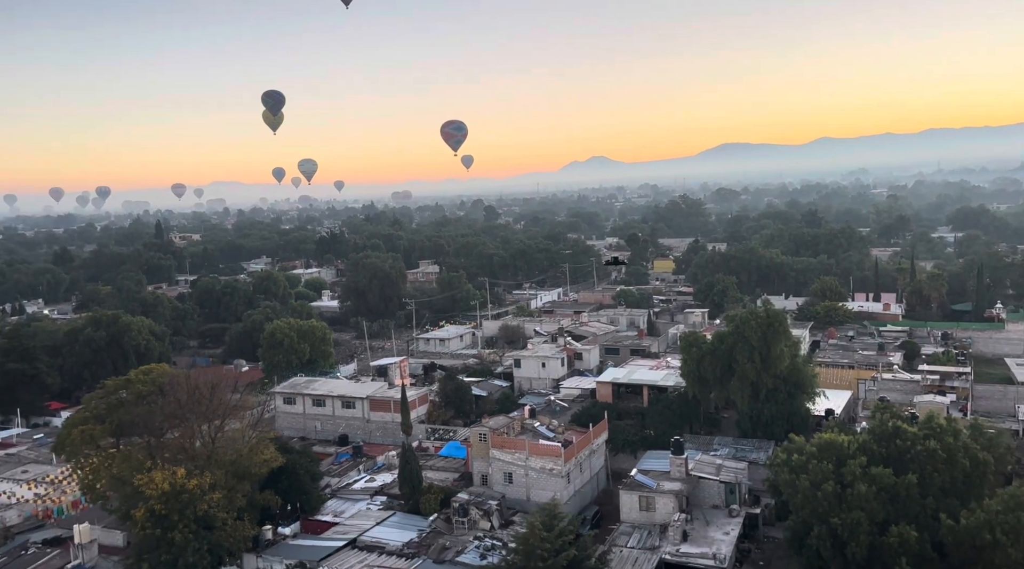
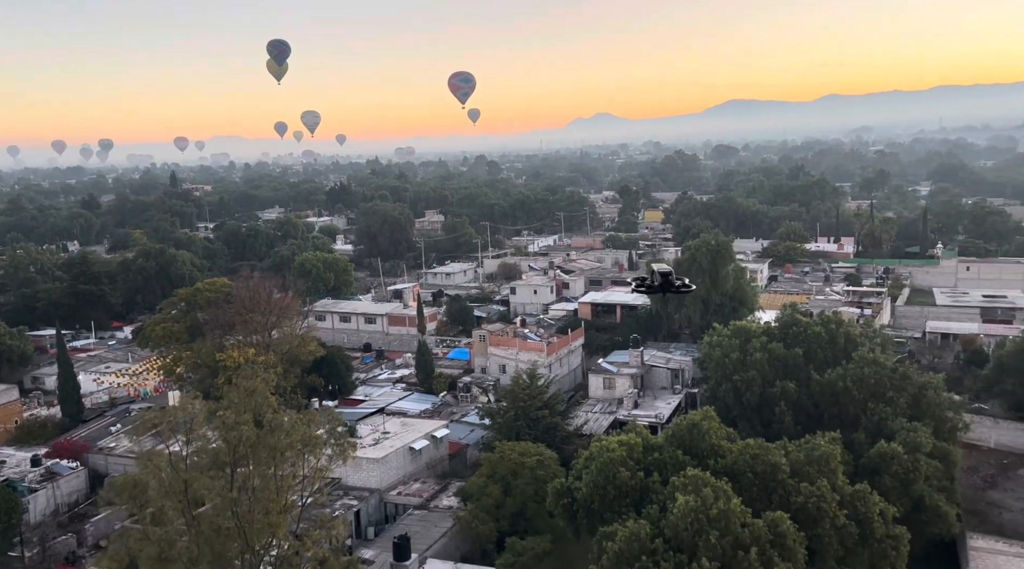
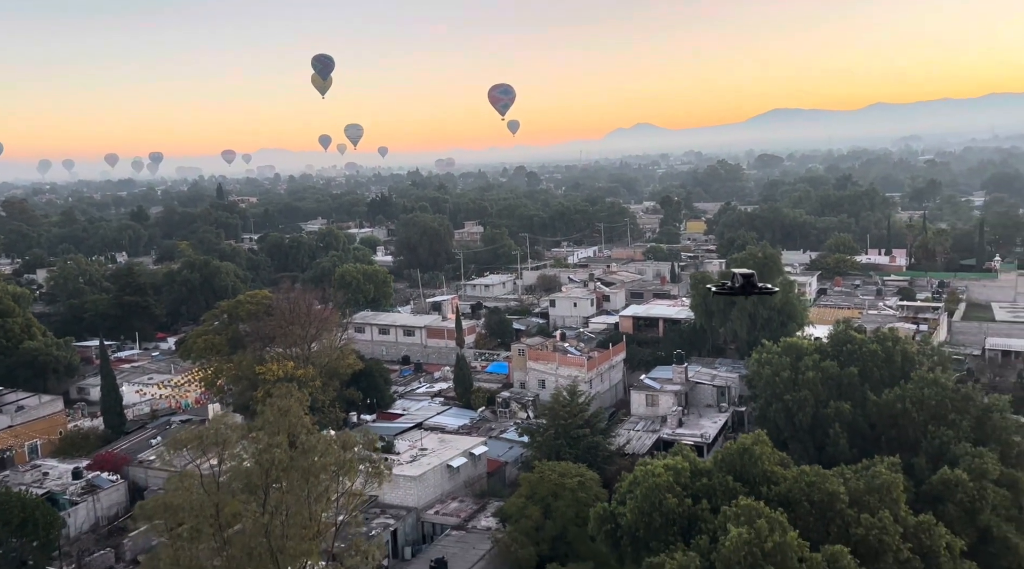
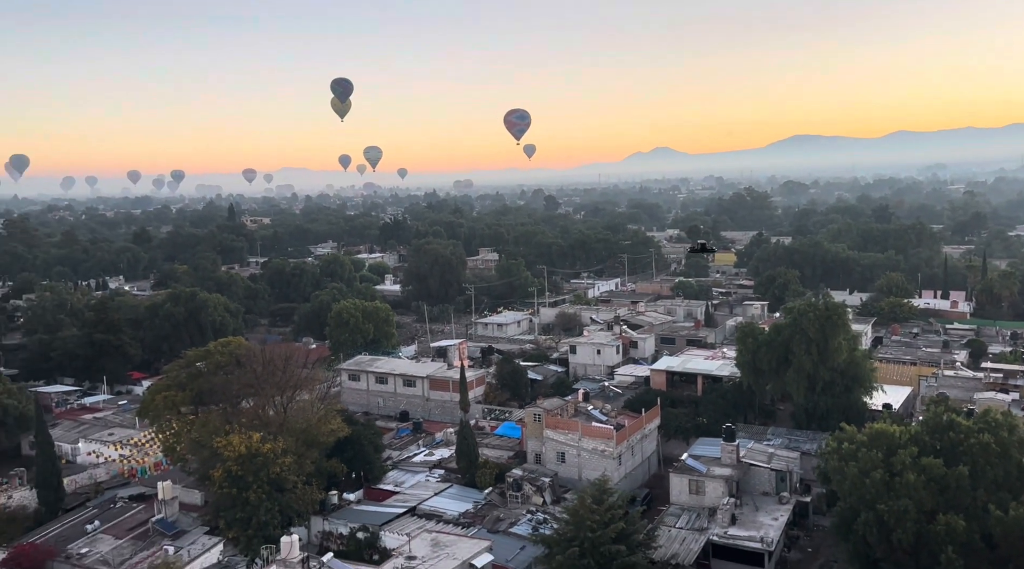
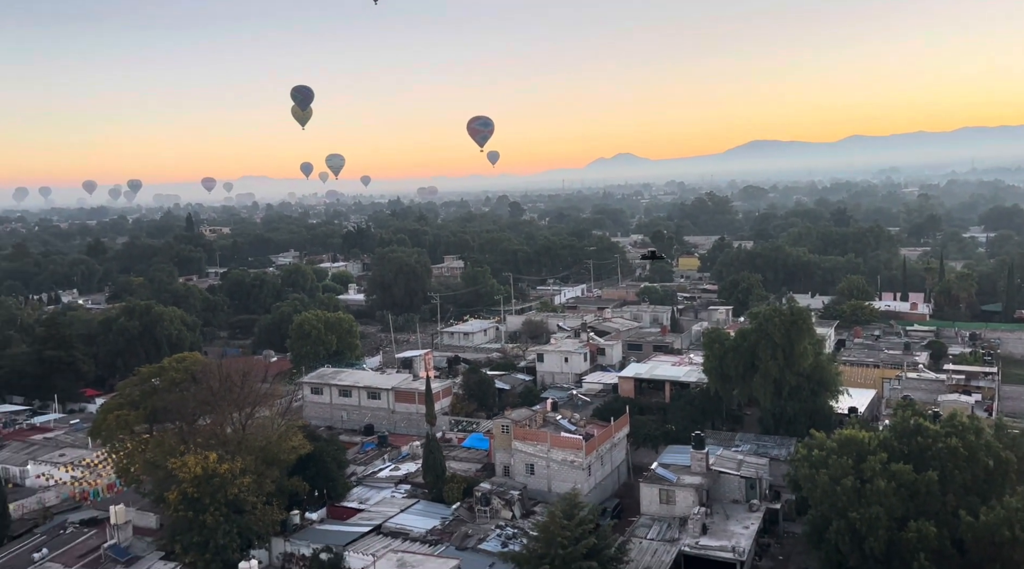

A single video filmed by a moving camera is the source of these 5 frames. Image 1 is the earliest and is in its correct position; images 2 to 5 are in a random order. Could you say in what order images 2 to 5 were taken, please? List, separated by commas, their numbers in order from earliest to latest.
5, 4, 3, 2
